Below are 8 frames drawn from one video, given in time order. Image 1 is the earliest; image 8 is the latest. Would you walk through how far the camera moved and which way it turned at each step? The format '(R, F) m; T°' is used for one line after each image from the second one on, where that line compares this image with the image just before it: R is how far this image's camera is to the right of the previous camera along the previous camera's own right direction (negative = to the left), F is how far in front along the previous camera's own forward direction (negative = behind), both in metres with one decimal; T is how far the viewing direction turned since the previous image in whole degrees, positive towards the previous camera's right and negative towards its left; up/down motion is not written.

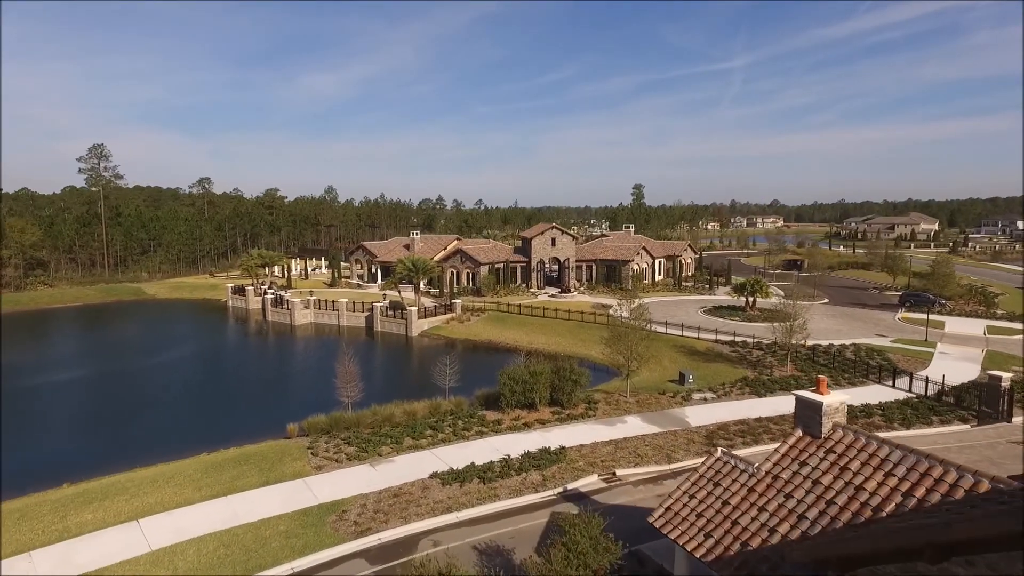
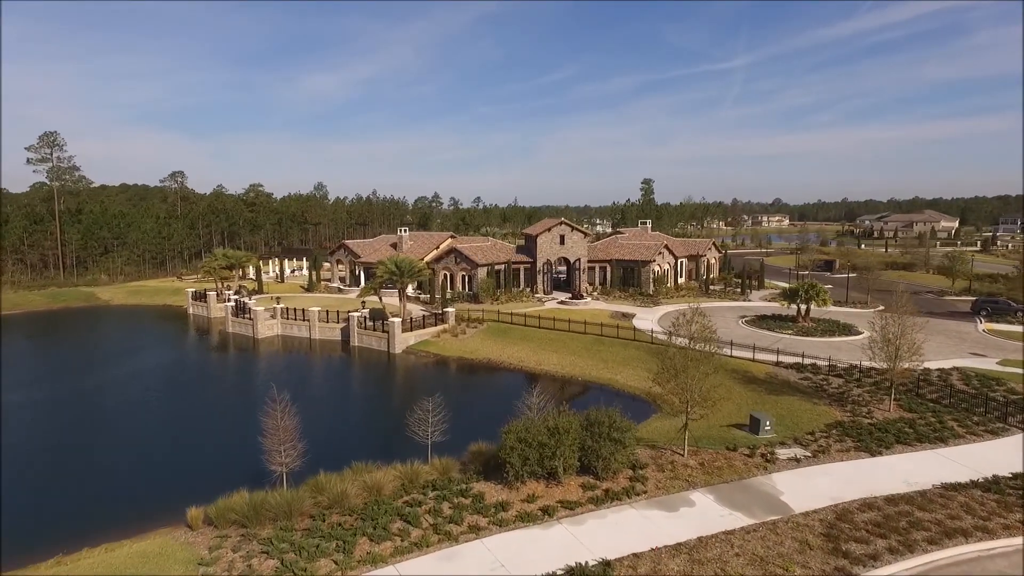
(-0.3, +7.7) m; 0°
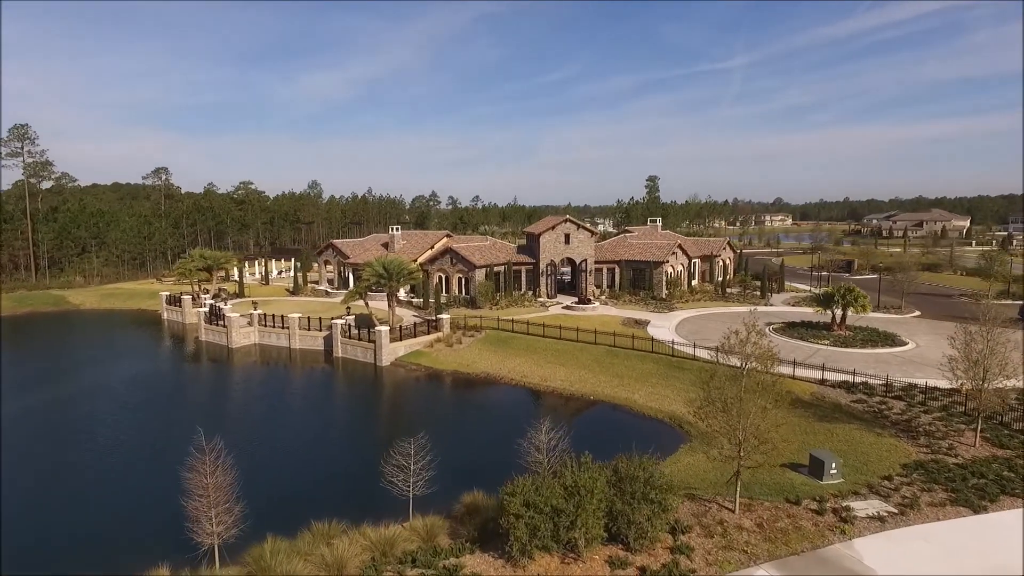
(-0.1, +4.0) m; 0°
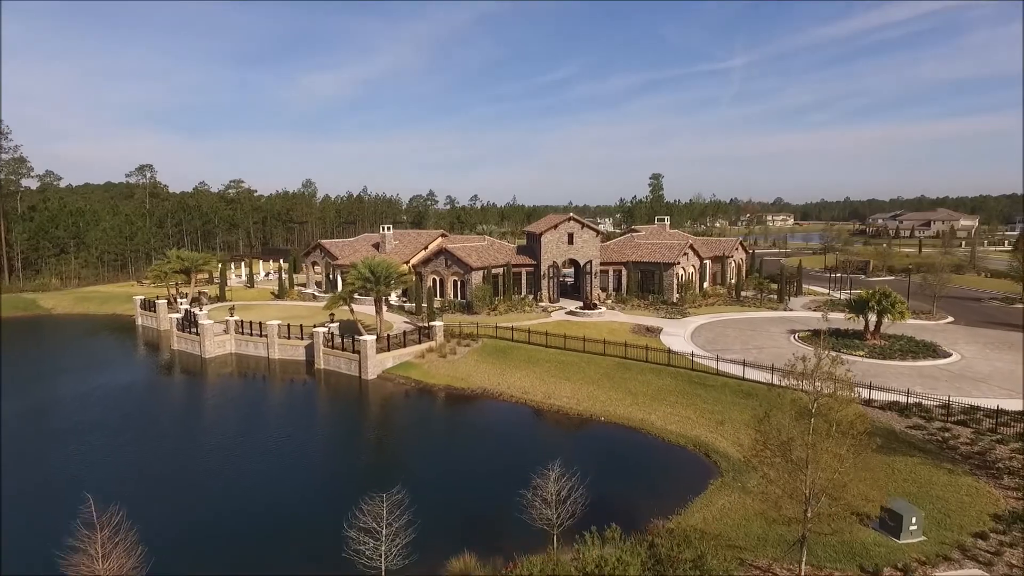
(0.0, +3.2) m; 0°
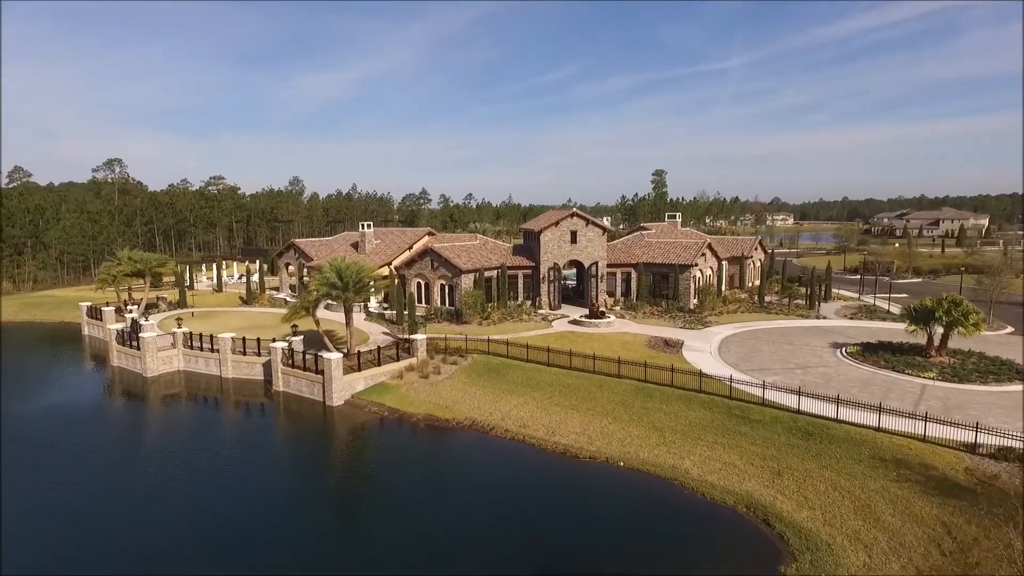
(+0.1, +5.1) m; 0°
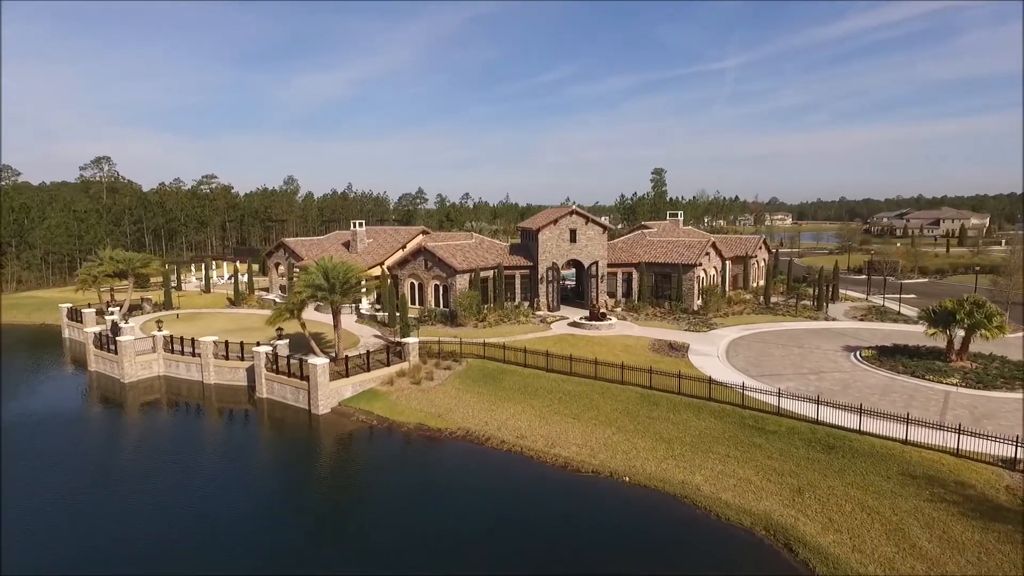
(0.0, +1.4) m; 0°
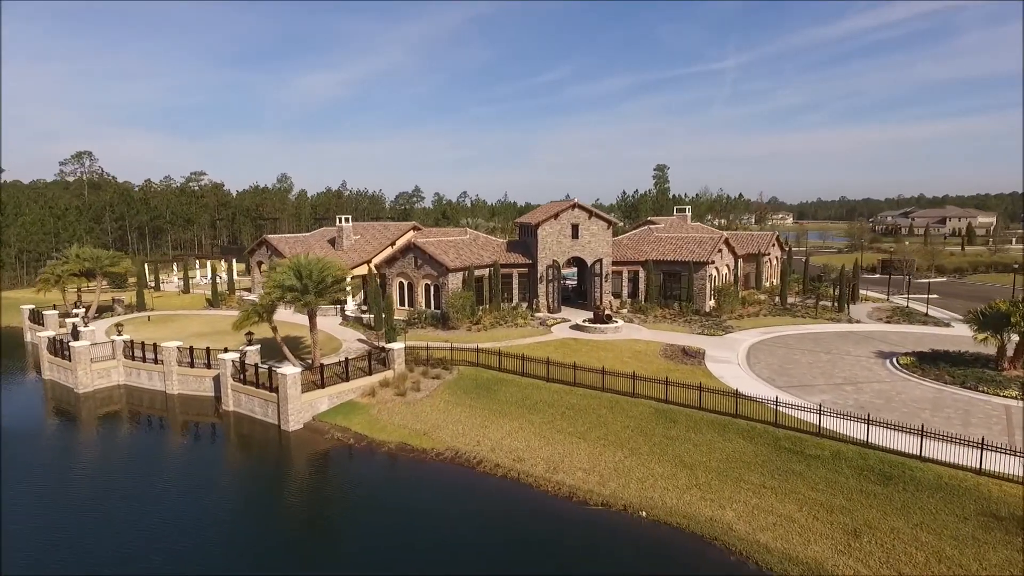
(+0.1, +2.8) m; 0°
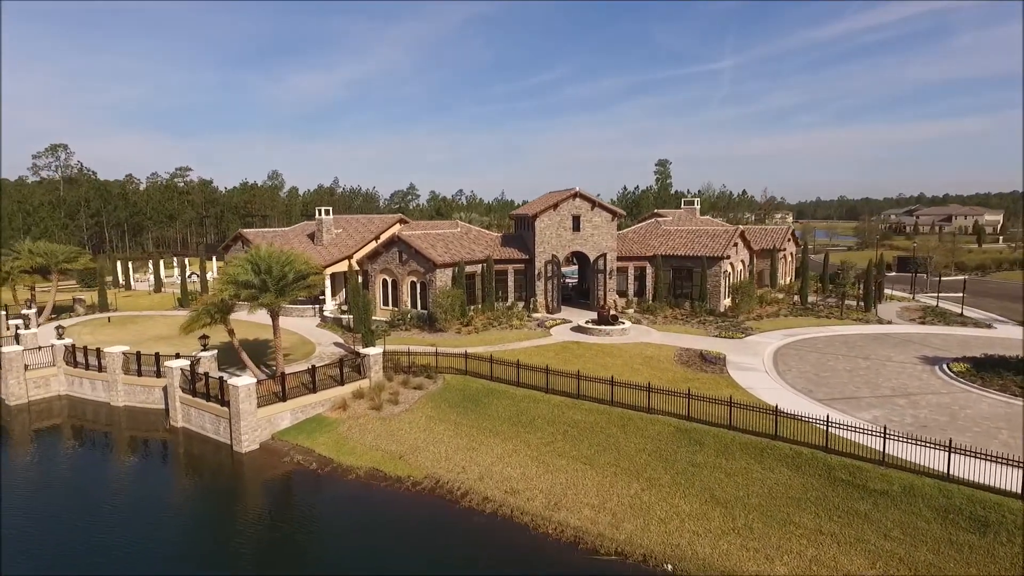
(+0.2, +3.1) m; 0°
